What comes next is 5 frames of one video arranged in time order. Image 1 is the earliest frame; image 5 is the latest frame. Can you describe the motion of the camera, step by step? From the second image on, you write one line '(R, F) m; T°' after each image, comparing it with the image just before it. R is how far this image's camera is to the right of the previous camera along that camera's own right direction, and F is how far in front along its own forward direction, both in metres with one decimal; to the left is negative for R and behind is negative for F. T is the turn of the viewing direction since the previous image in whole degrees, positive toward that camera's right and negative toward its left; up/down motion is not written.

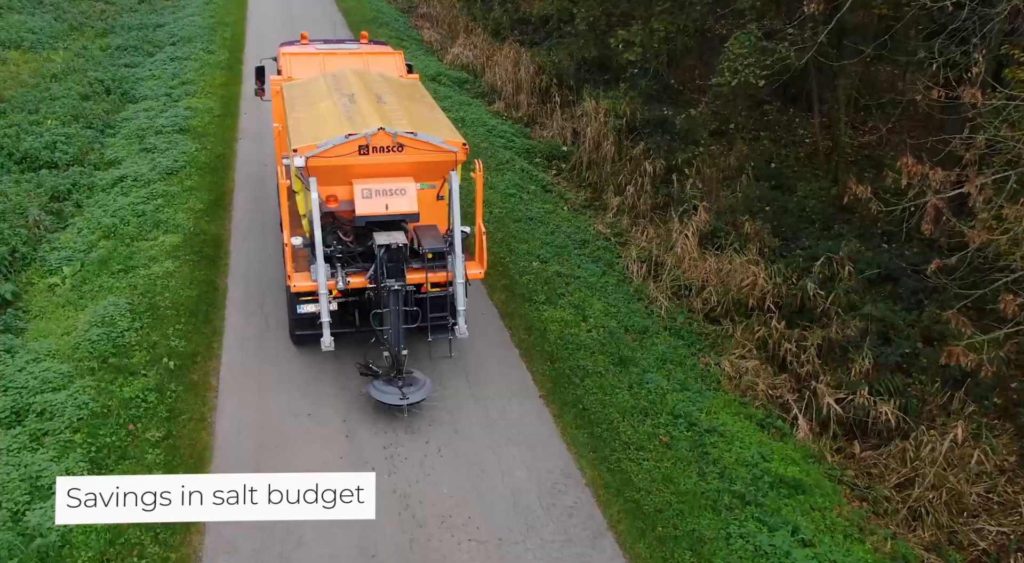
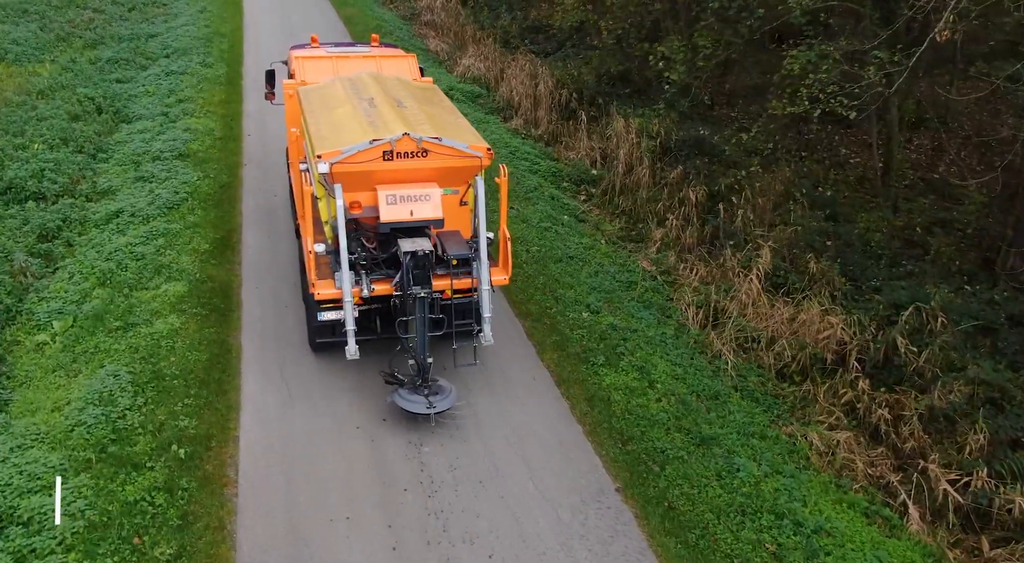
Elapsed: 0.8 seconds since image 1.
(-0.7, +1.2) m; +1°
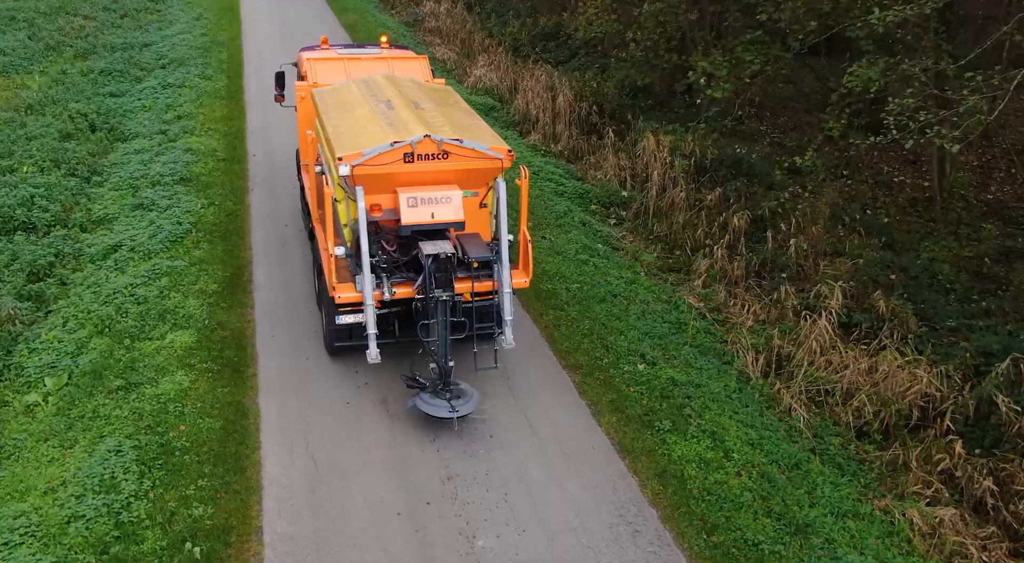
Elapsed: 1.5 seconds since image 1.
(-0.6, +1.0) m; 0°
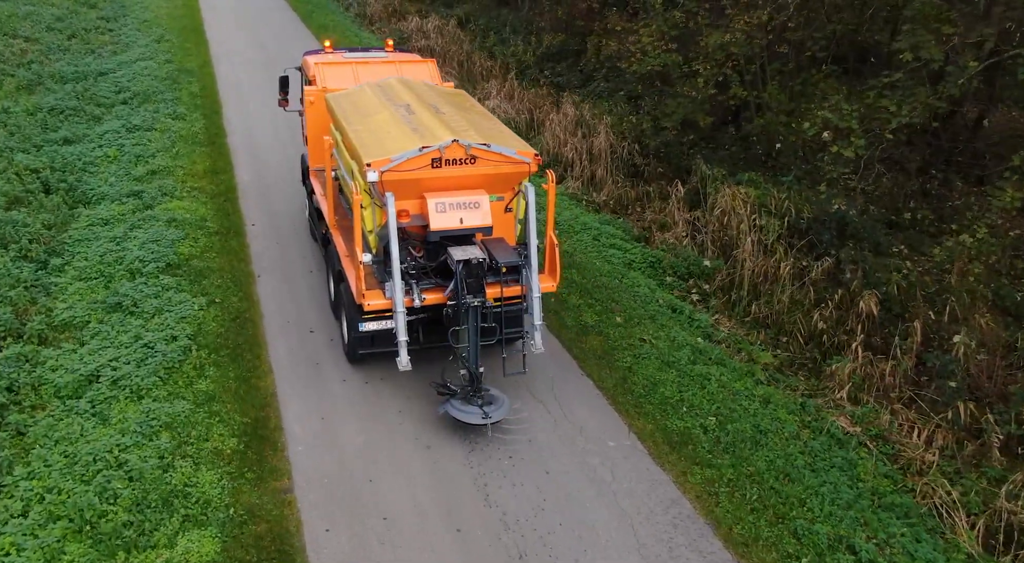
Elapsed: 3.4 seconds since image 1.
(-1.5, +2.7) m; +3°
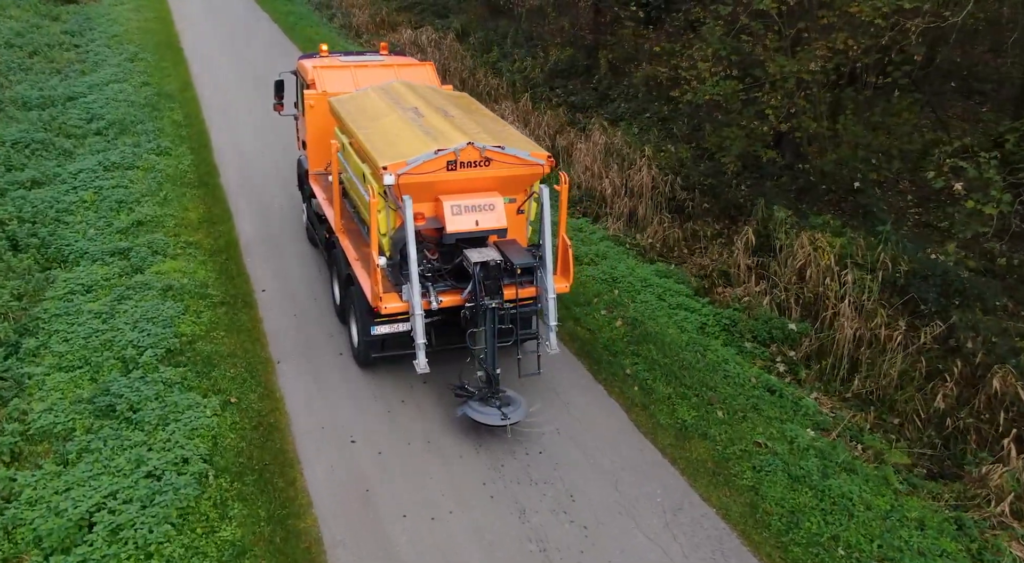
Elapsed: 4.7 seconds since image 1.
(-1.1, +1.8) m; +2°
